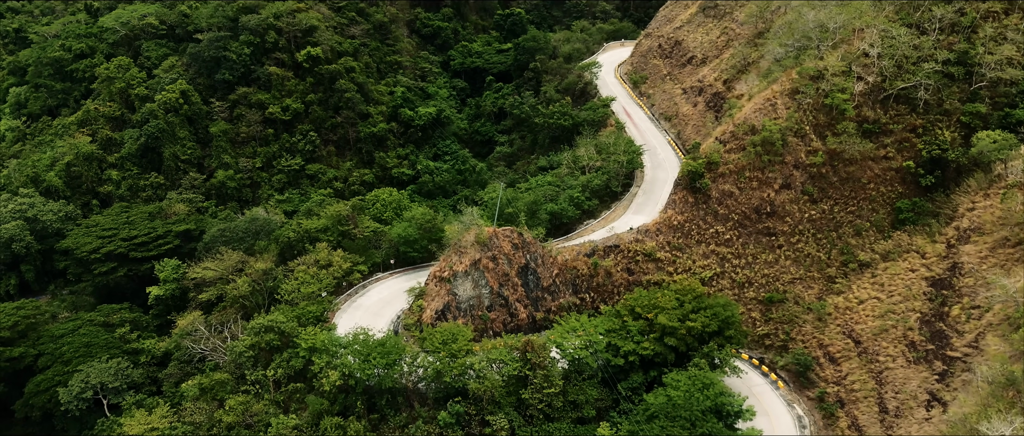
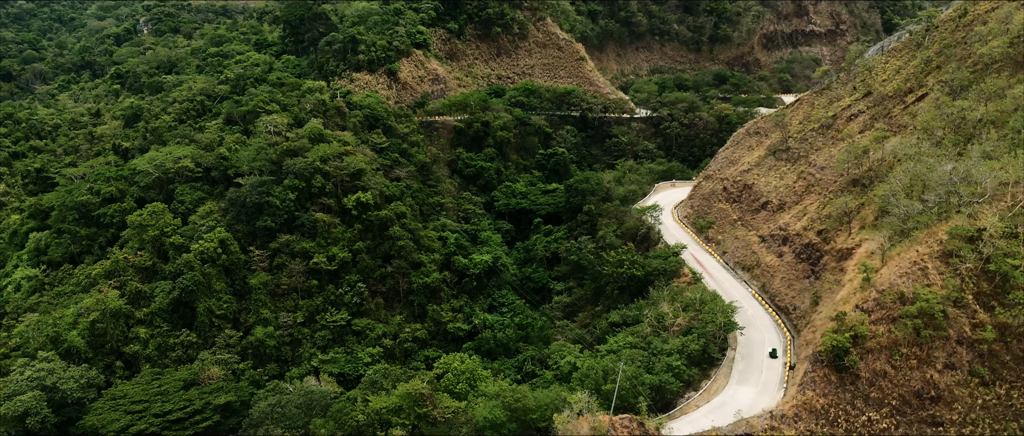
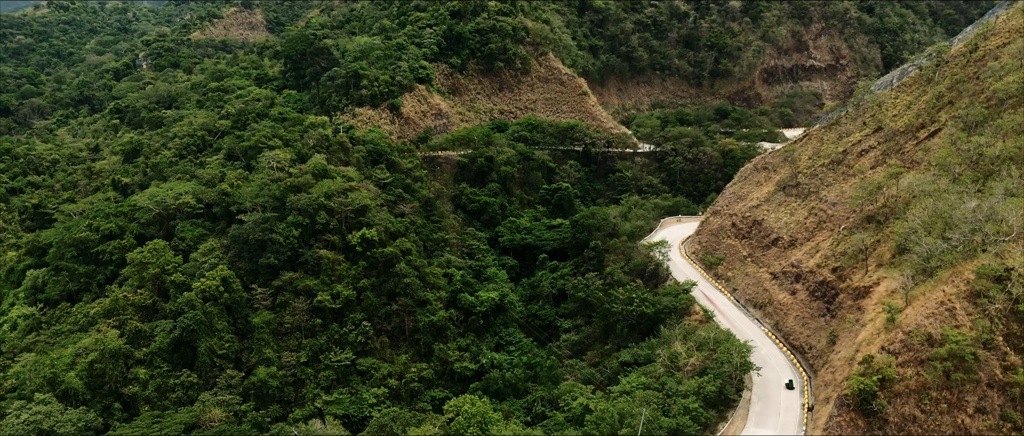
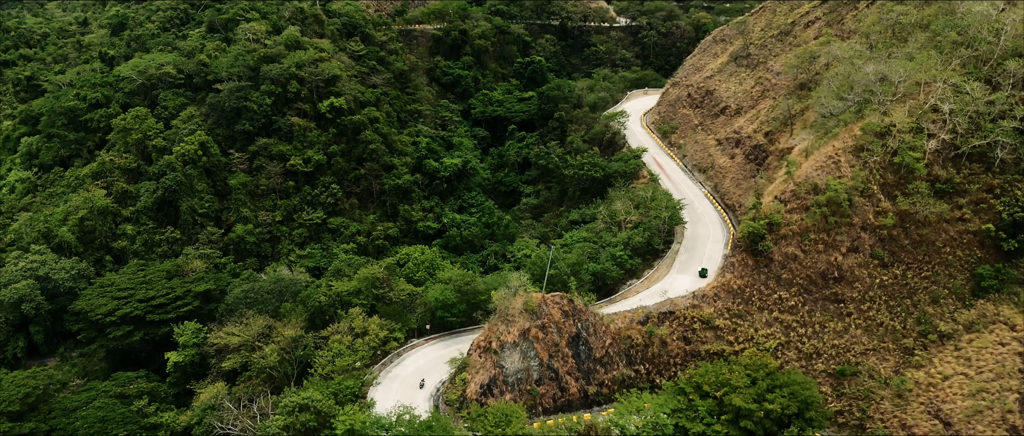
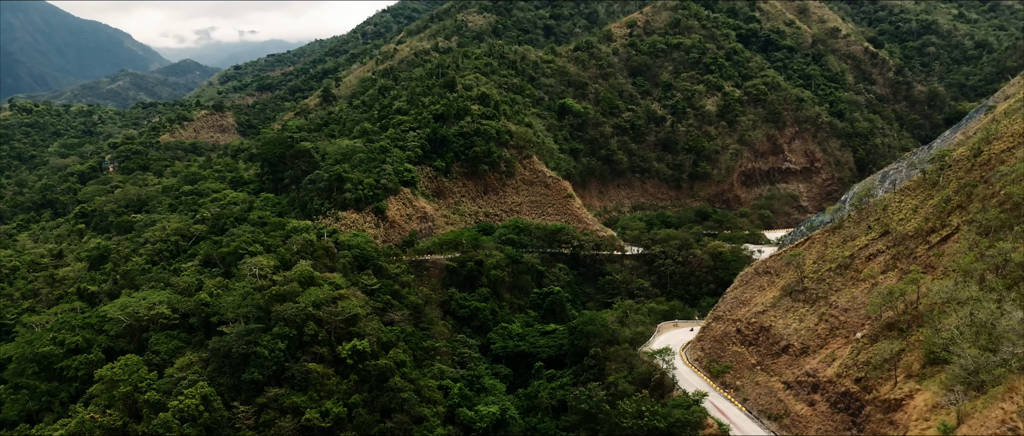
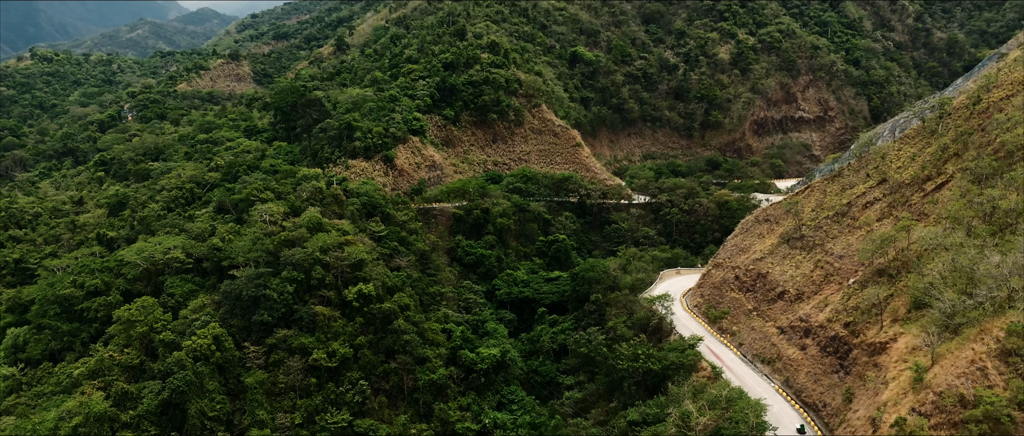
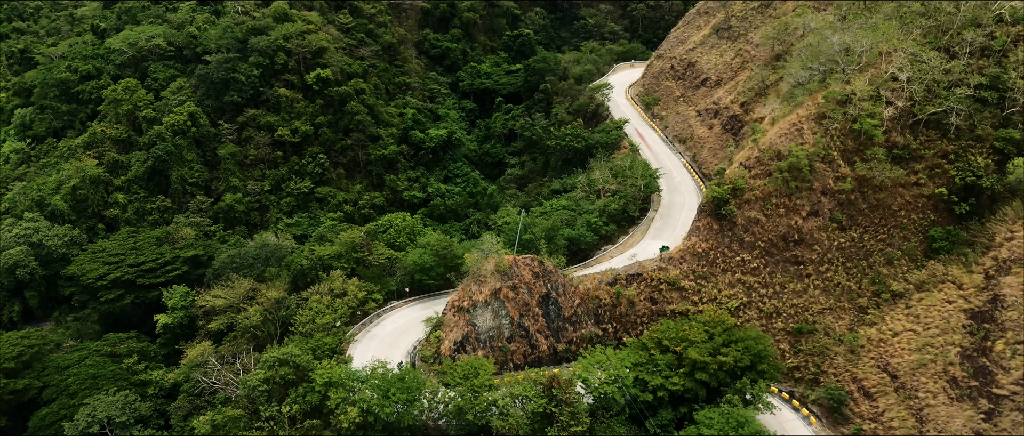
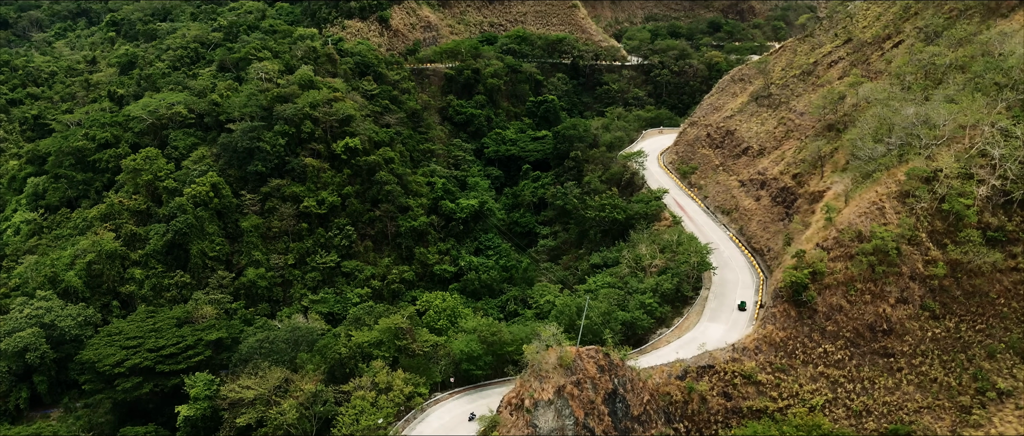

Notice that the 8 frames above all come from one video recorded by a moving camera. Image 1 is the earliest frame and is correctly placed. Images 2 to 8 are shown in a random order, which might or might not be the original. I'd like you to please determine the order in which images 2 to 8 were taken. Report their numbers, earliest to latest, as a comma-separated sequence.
7, 4, 8, 2, 3, 6, 5
